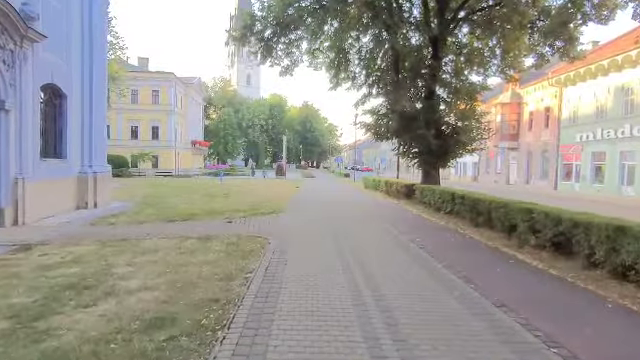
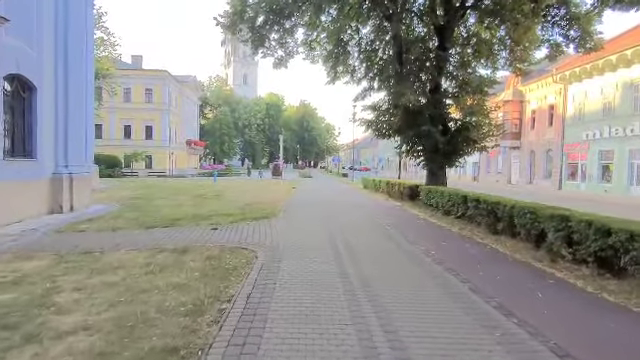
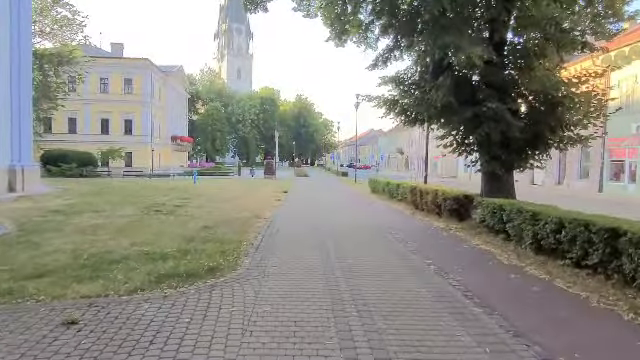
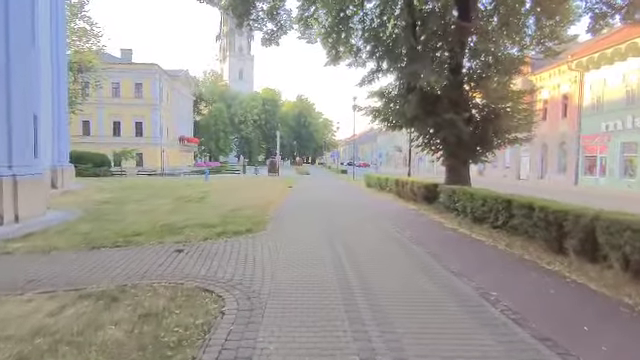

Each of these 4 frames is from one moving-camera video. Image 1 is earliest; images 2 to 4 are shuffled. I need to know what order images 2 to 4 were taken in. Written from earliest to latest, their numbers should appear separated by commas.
2, 4, 3
